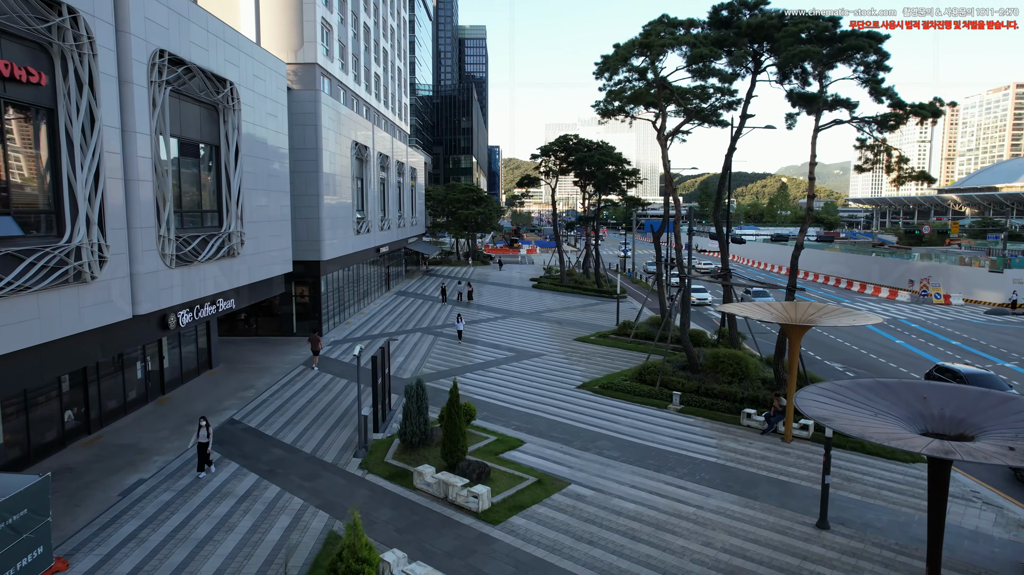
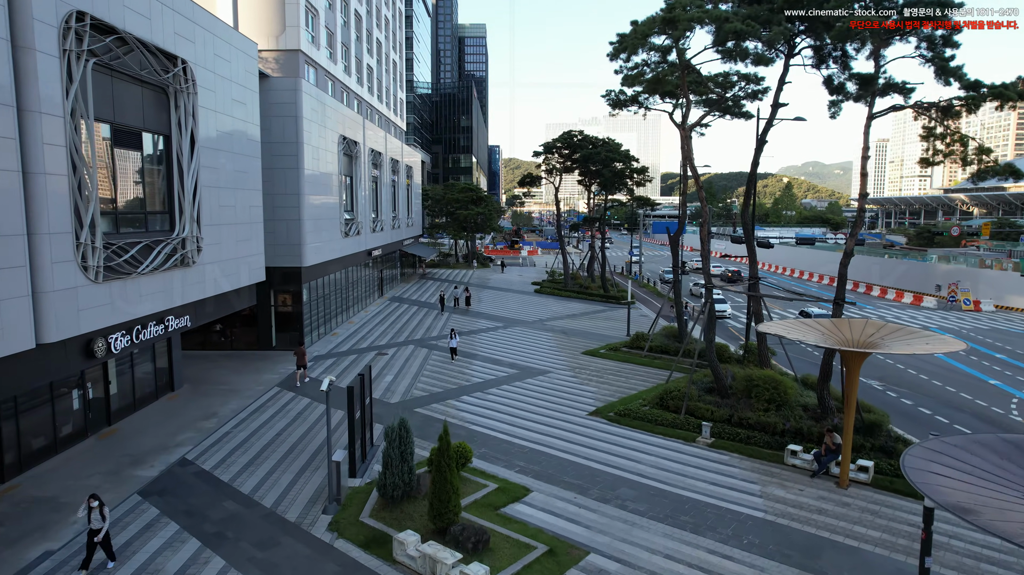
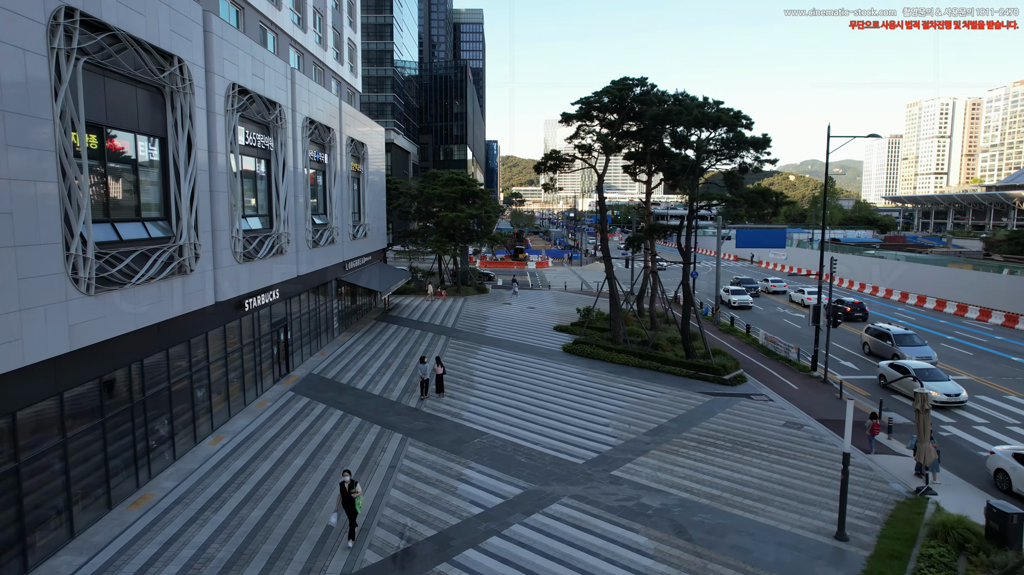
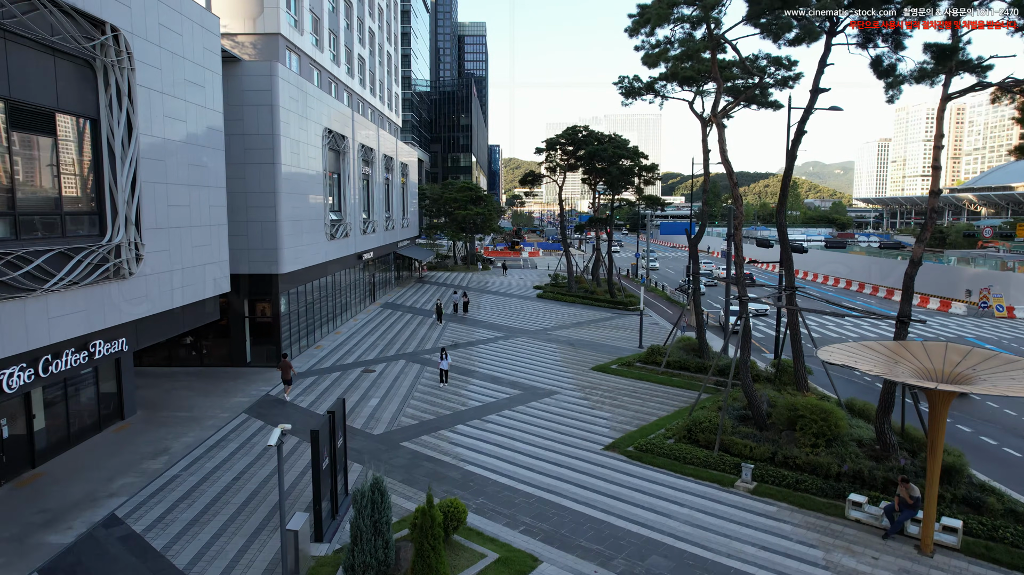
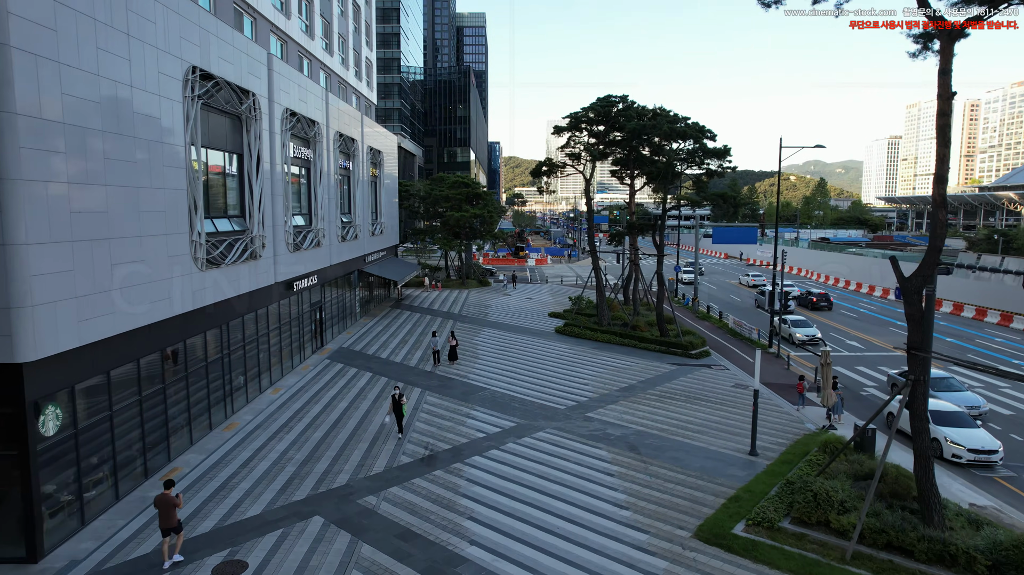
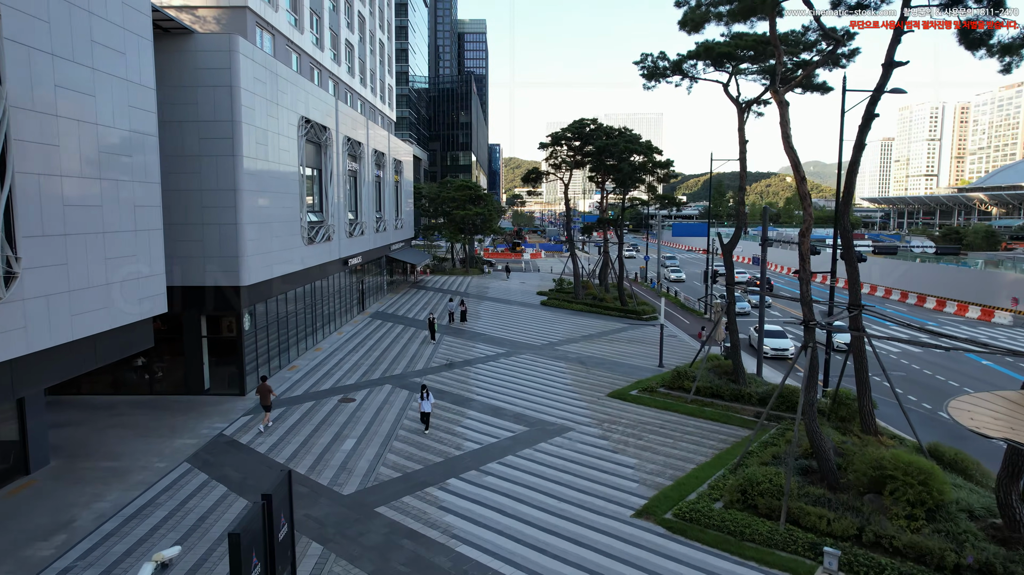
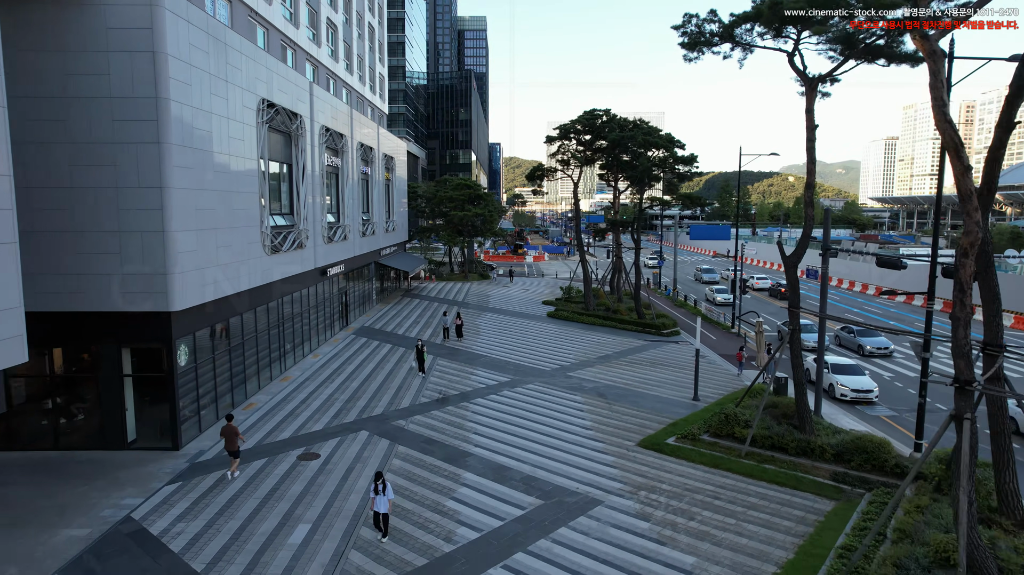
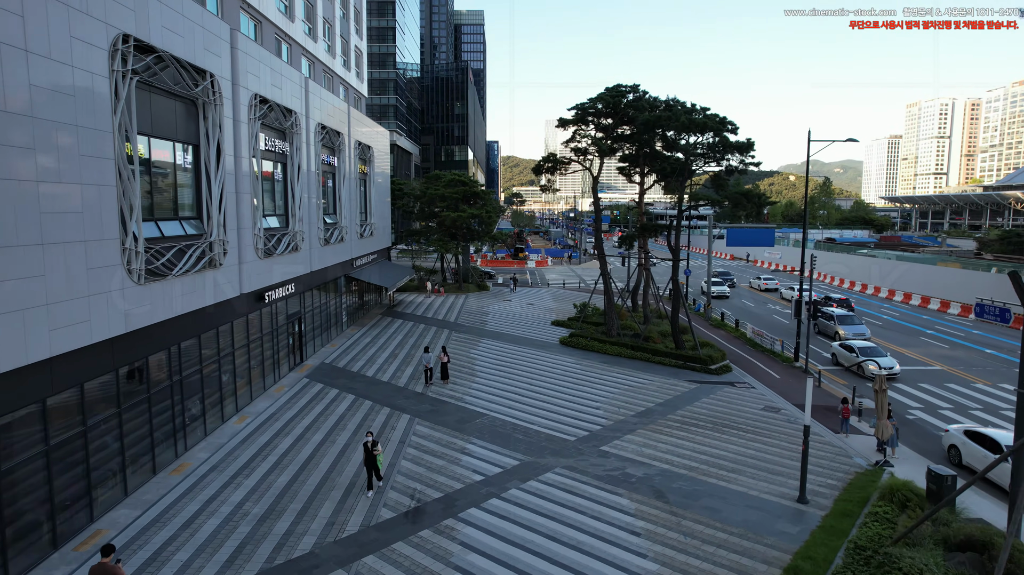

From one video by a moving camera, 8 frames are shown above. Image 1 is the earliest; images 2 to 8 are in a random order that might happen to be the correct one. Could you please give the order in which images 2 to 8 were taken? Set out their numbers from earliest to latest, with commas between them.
2, 4, 6, 7, 5, 8, 3
